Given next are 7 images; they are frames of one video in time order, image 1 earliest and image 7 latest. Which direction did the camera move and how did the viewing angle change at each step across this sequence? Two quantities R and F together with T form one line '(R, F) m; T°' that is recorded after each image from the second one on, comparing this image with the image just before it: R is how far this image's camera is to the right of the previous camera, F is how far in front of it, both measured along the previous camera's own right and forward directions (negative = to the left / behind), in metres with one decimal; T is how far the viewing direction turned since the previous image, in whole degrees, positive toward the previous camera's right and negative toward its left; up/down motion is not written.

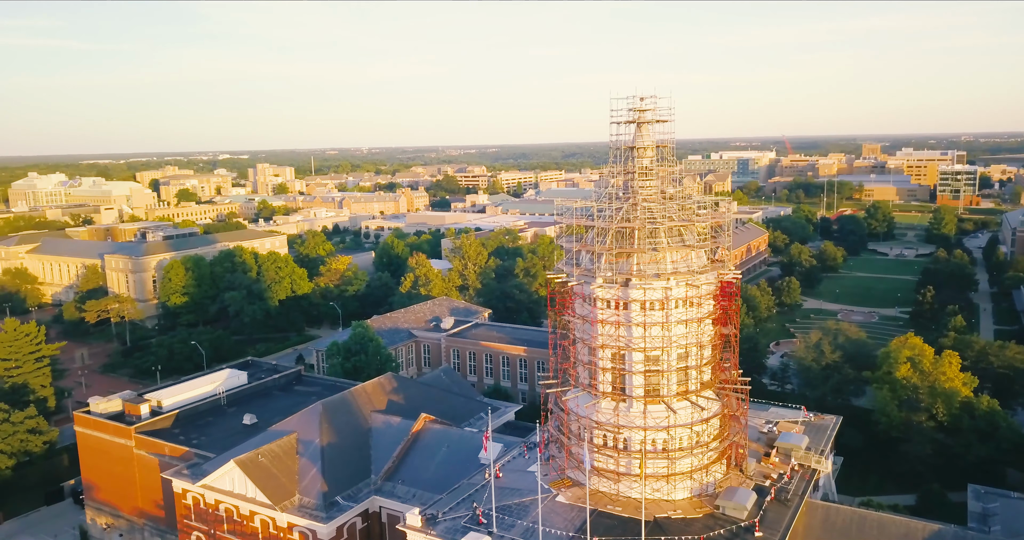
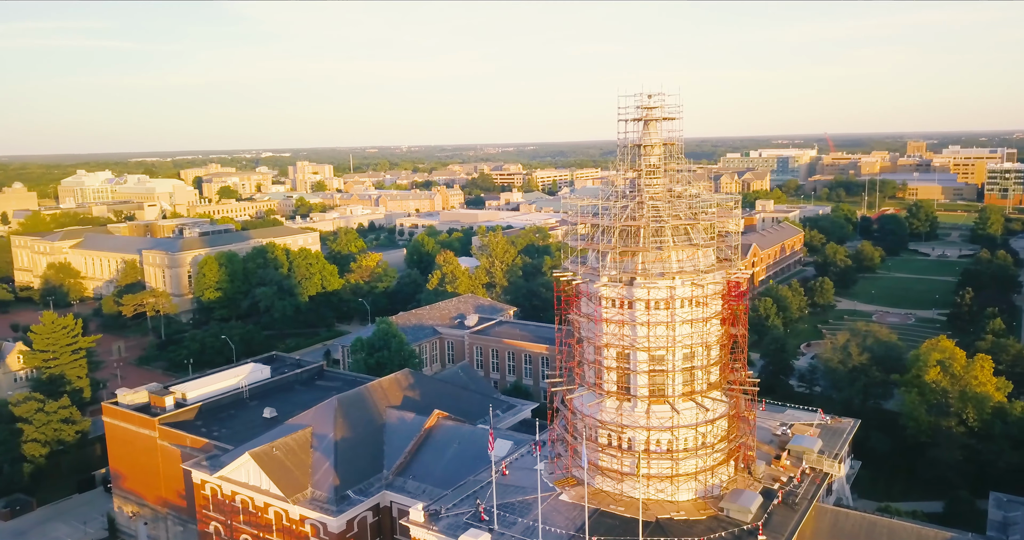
(+0.8, 0.0) m; -3°
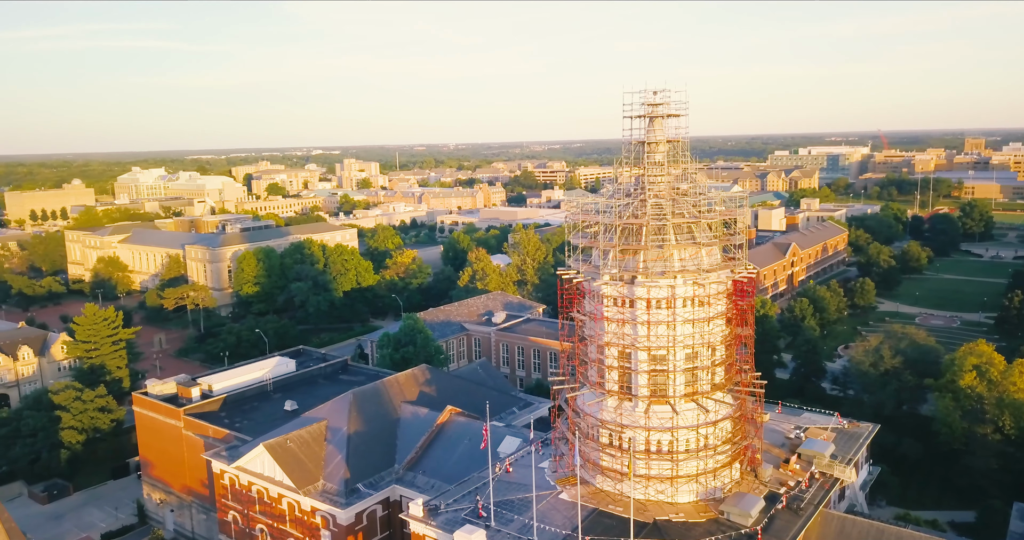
(+1.1, +0.1) m; -3°
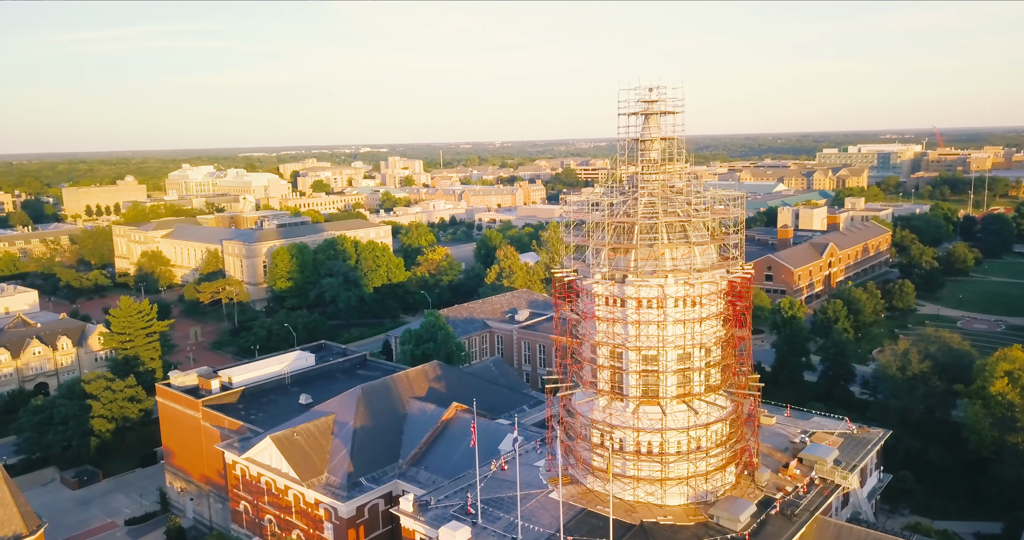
(+1.3, +0.1) m; -3°
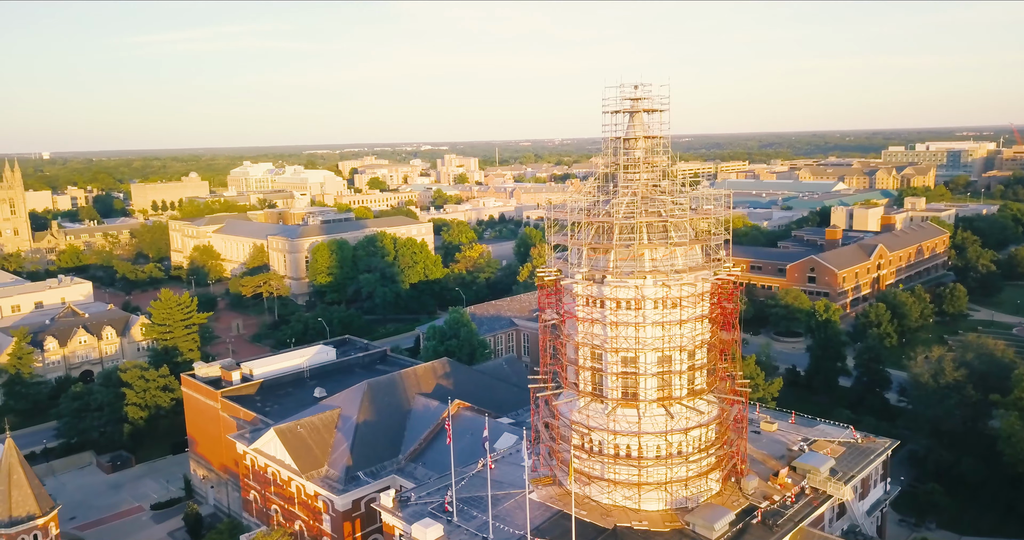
(+1.9, +0.1) m; -4°
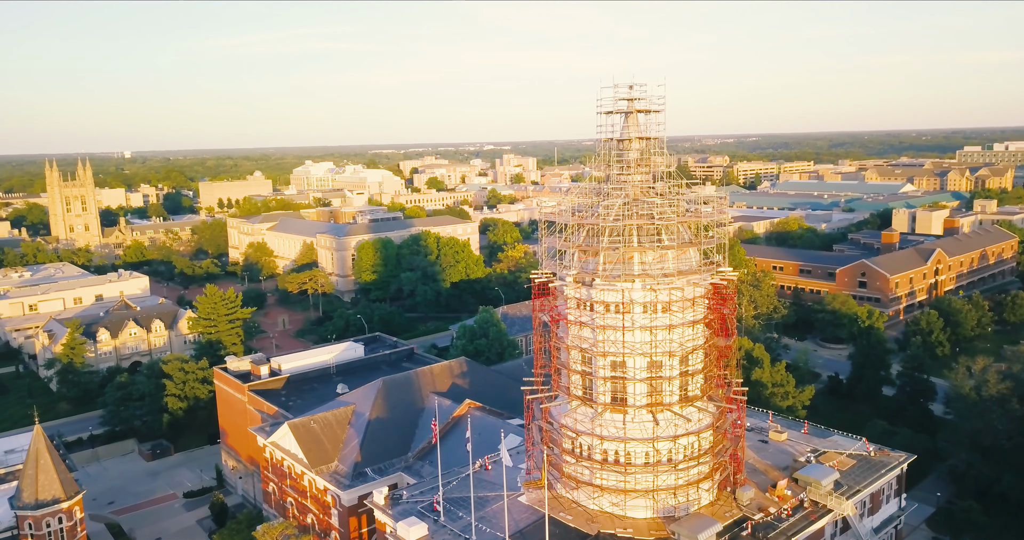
(+1.7, +0.1) m; -4°
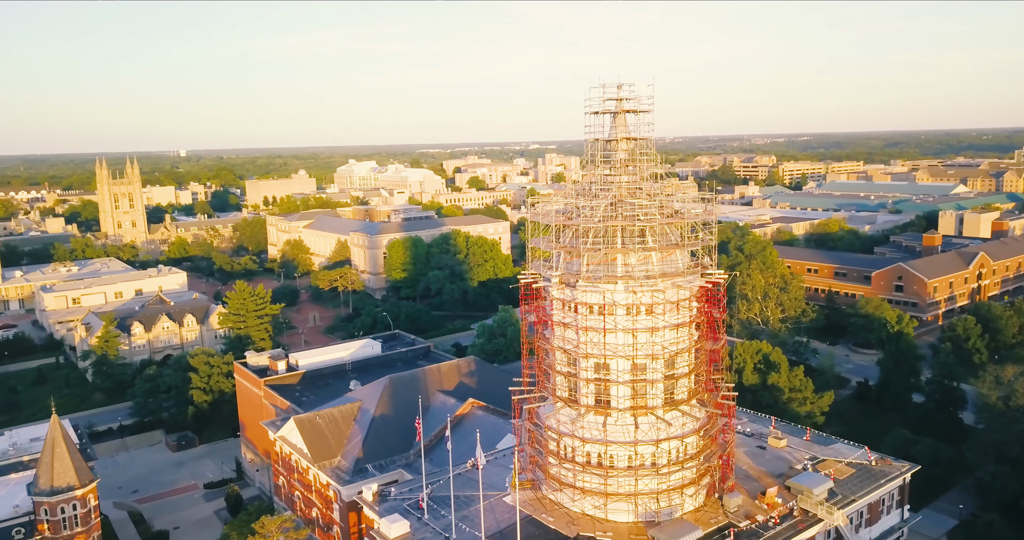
(+1.5, 0.0) m; -3°
